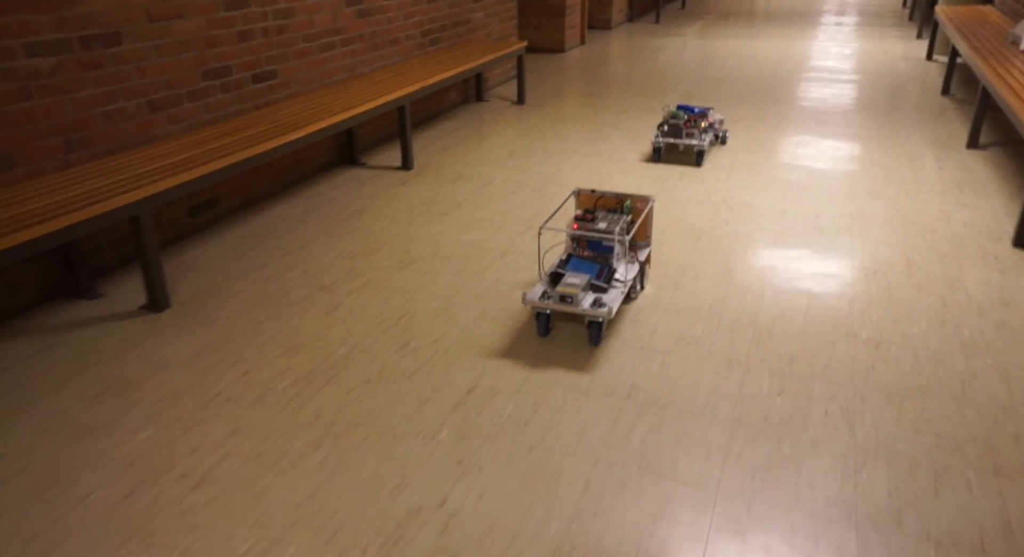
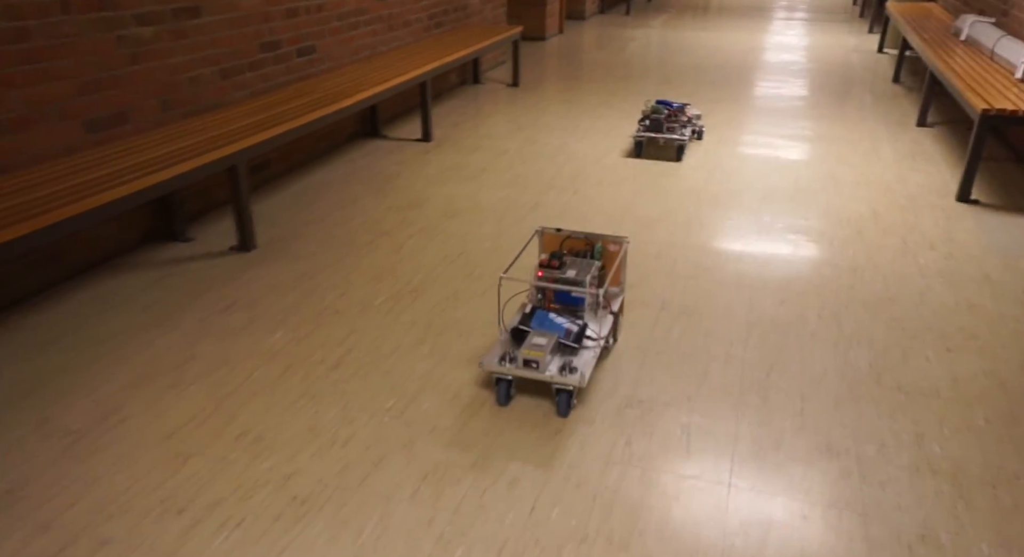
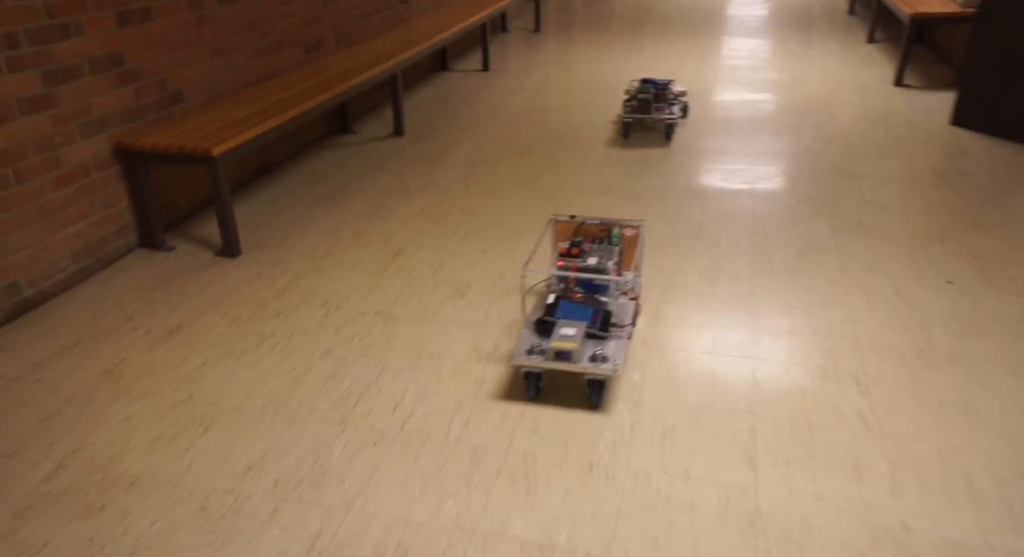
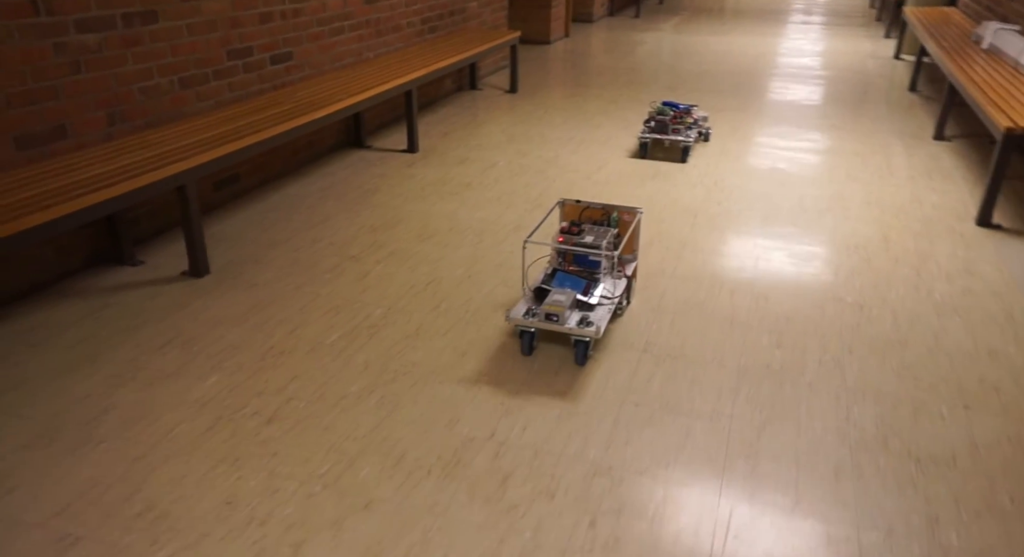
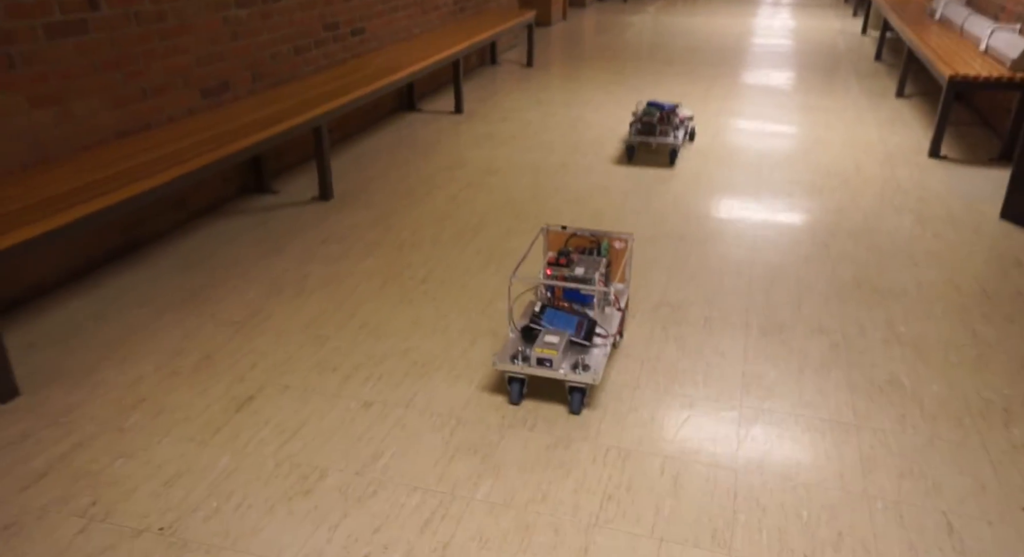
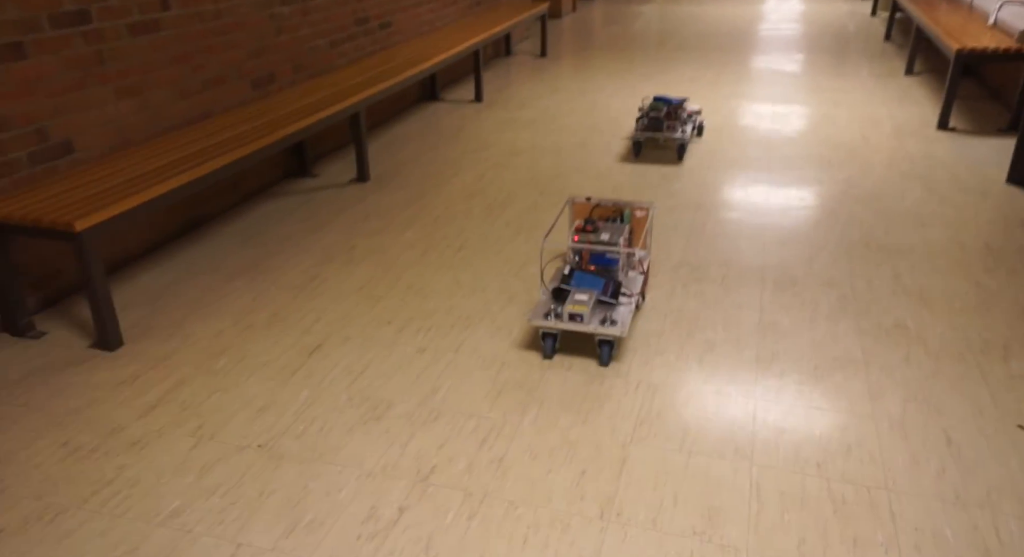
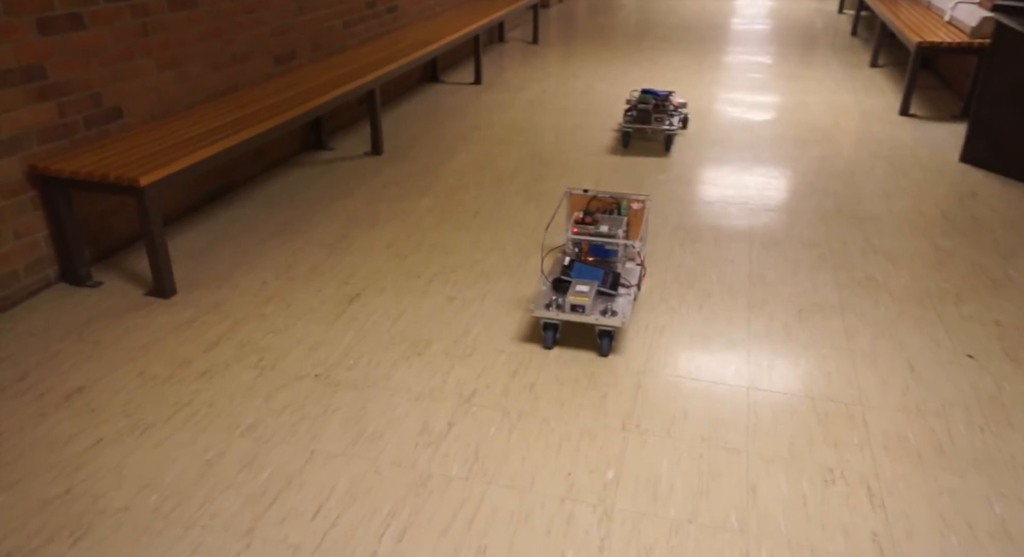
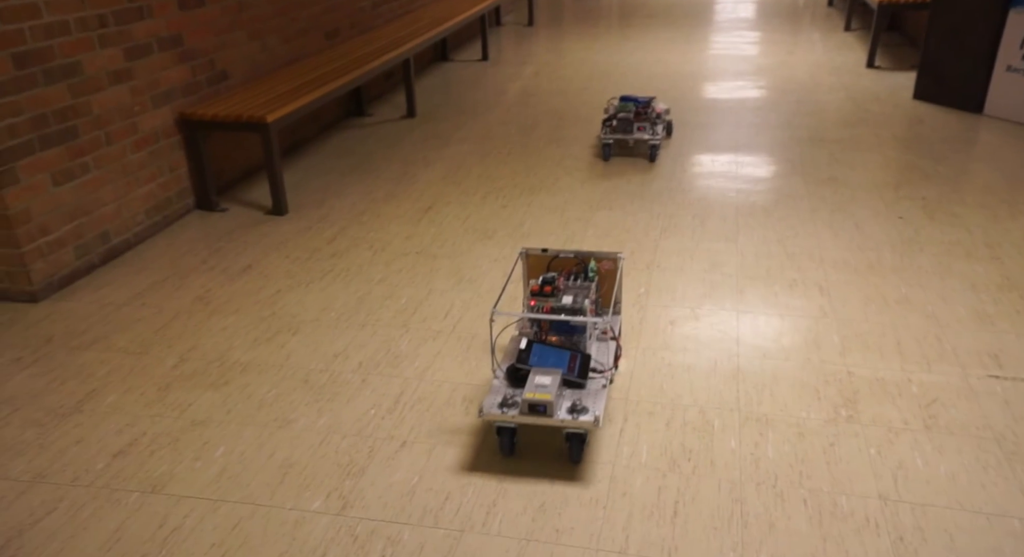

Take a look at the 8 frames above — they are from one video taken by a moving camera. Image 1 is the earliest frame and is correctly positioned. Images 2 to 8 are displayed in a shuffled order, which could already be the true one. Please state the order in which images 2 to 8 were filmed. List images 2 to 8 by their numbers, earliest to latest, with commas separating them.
4, 2, 5, 6, 7, 3, 8
